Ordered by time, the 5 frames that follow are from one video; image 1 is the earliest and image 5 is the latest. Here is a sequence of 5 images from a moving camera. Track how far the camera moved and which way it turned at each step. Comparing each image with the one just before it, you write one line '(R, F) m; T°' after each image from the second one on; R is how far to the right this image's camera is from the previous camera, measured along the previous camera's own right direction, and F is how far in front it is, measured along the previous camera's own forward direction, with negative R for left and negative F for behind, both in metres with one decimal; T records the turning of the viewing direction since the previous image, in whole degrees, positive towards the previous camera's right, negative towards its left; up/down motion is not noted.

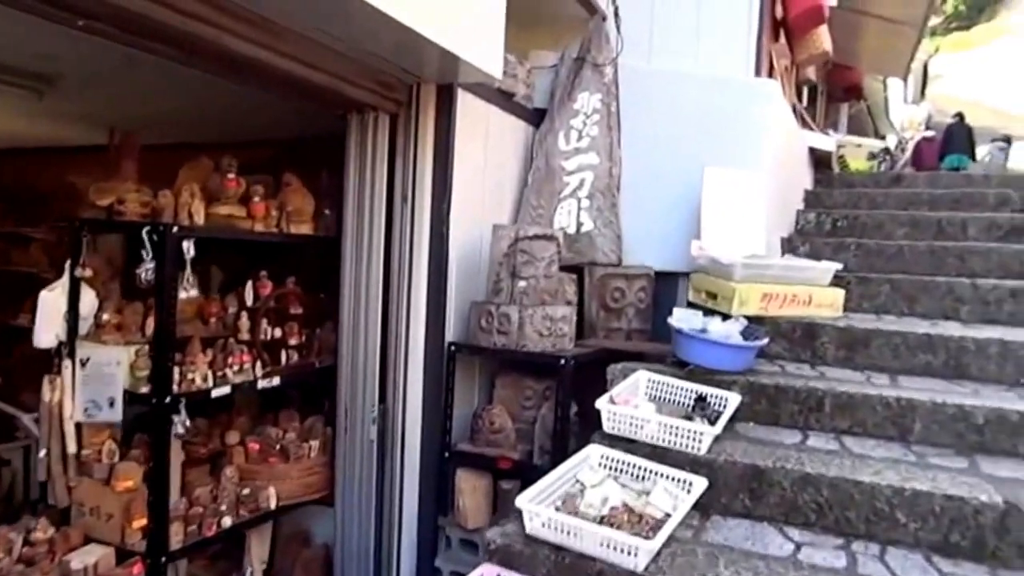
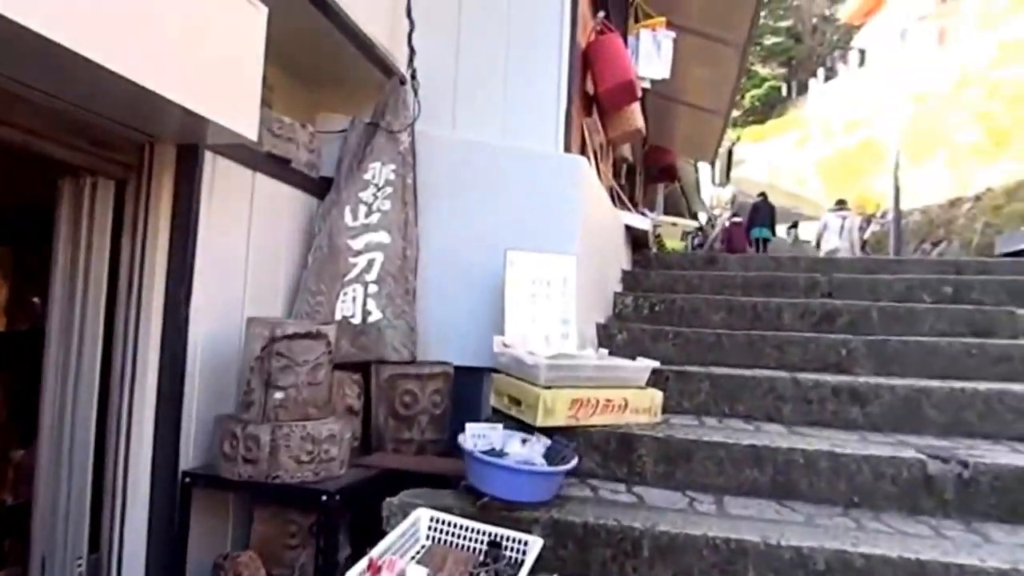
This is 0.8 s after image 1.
(+0.2, +0.4) m; +12°
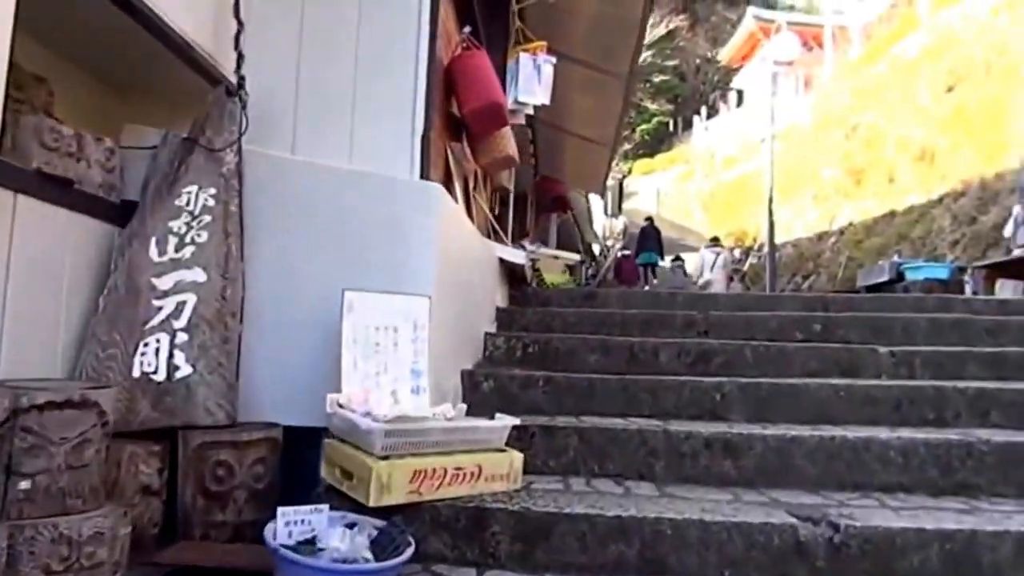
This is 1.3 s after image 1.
(+0.2, +0.3) m; +8°
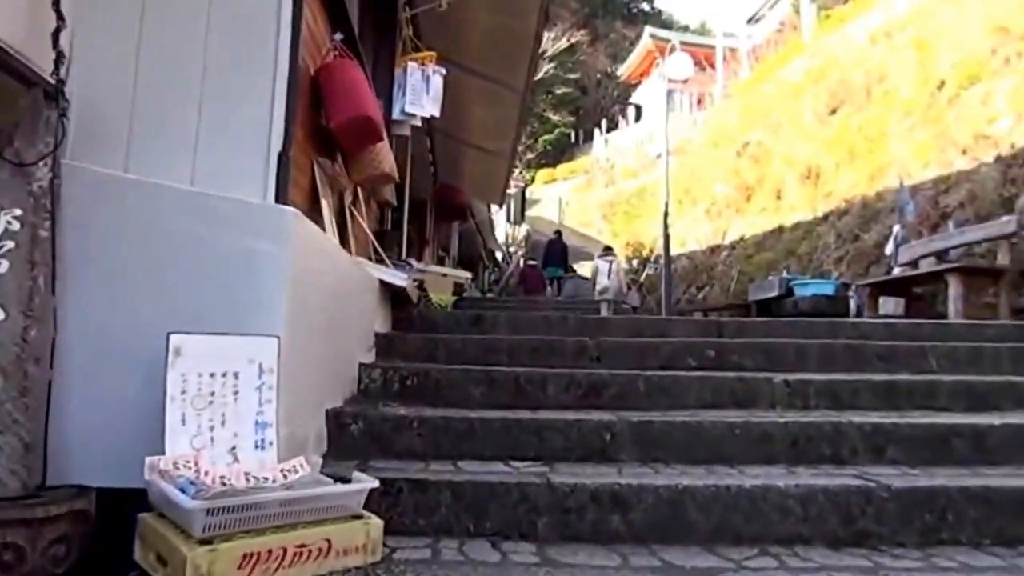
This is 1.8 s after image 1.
(+0.1, +0.2) m; +7°
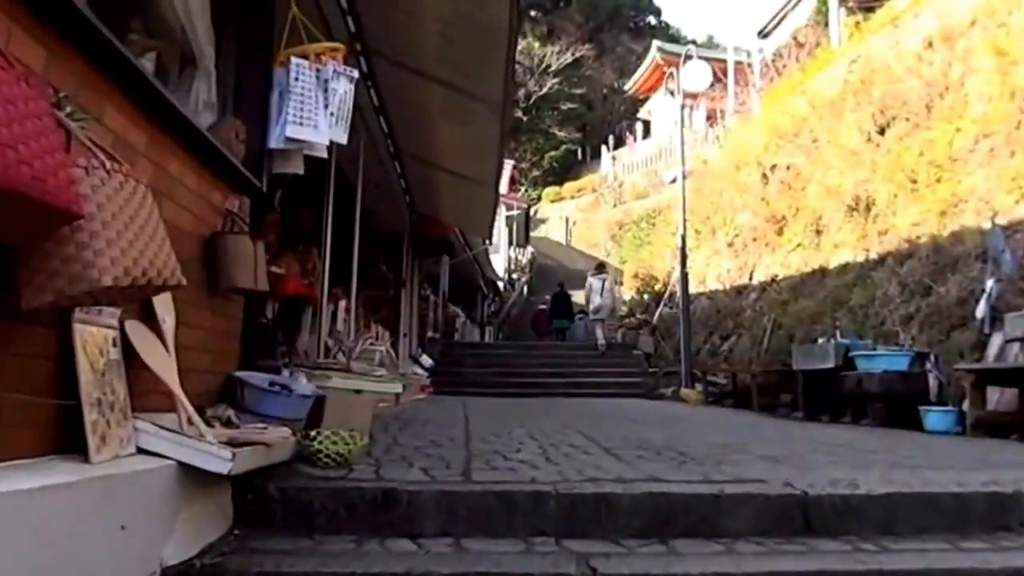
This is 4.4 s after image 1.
(+0.2, +1.5) m; 0°
